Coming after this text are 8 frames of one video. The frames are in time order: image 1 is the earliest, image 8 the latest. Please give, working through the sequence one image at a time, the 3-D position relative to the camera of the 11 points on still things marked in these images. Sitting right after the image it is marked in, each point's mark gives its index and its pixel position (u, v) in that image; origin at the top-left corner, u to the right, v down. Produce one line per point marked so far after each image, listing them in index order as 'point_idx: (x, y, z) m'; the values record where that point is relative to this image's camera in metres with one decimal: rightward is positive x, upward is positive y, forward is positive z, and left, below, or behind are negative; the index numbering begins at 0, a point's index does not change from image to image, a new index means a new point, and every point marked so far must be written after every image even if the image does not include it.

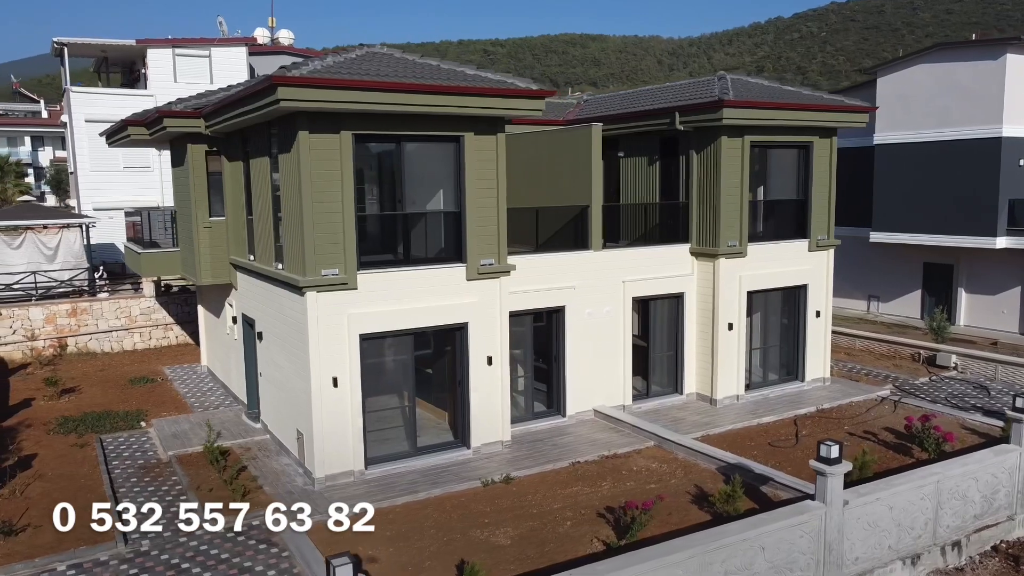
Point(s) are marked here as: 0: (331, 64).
0: (-2.7, +3.2, +11.1) m
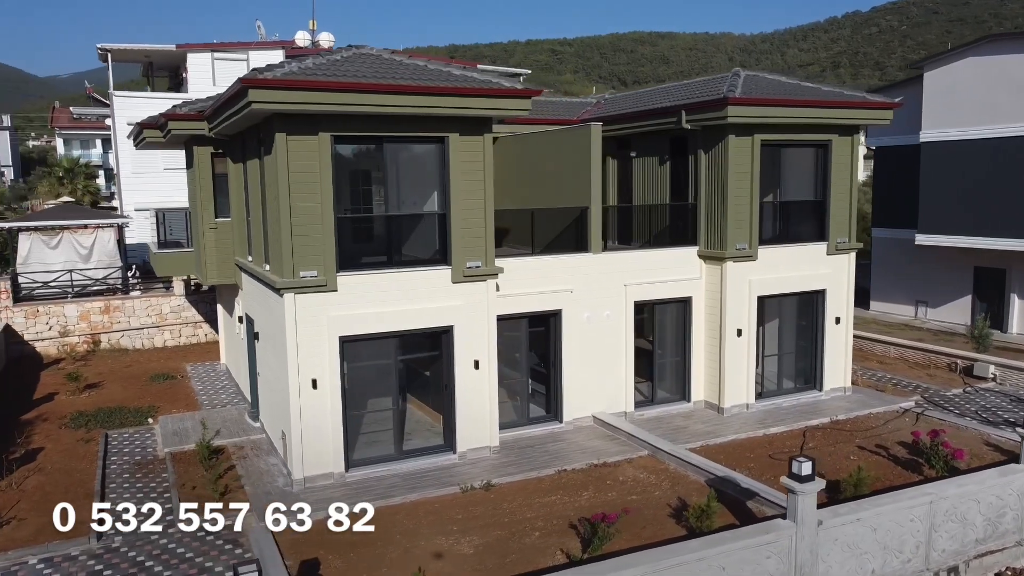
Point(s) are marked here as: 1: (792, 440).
0: (-2.9, +3.2, +11.1) m
1: (+4.9, -2.6, +13.5) m
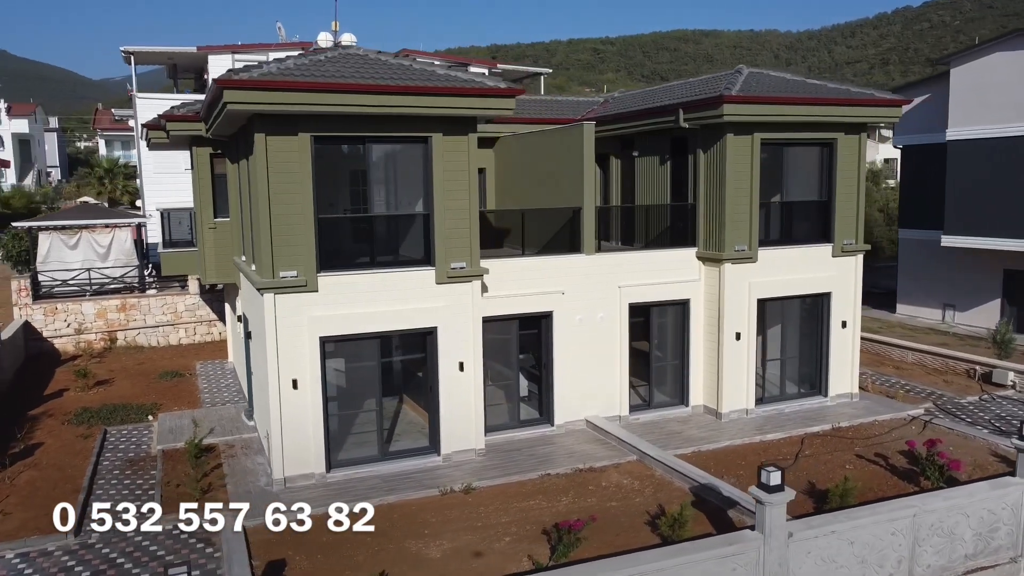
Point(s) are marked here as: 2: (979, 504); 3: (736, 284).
0: (-3.2, +3.2, +11.1) m
1: (+4.7, -2.7, +13.1) m
2: (+5.7, -2.6, +9.4) m
3: (+4.2, +0.1, +14.4) m
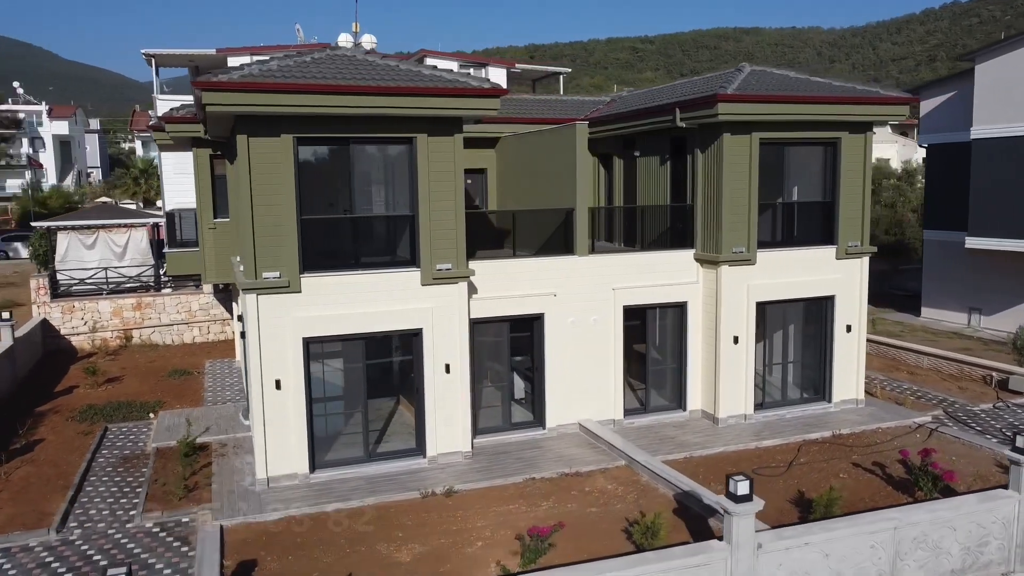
0: (-3.5, +3.2, +11.1) m
1: (+4.5, -2.7, +12.8) m
2: (+5.3, -2.7, +9.0) m
3: (+4.0, 0.0, +14.1) m
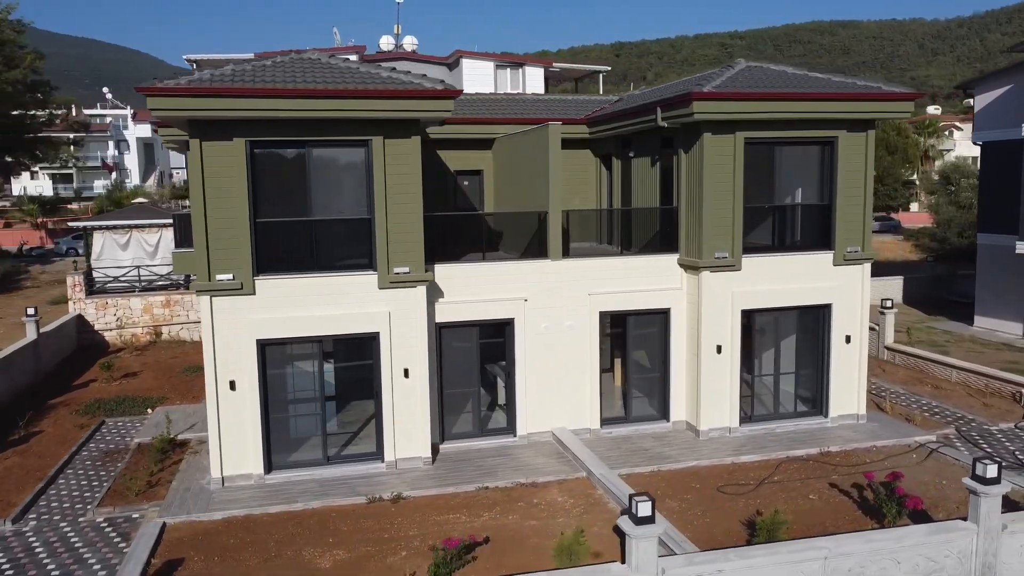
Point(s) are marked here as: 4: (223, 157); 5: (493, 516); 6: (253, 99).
0: (-4.1, +3.1, +11.3) m
1: (+3.9, -2.9, +12.1) m
2: (+4.3, -2.8, +8.3) m
3: (+3.6, -0.1, +13.5) m
4: (-4.2, +1.9, +11.2) m
5: (-0.3, -3.1, +10.6) m
6: (-3.6, +2.7, +10.9) m
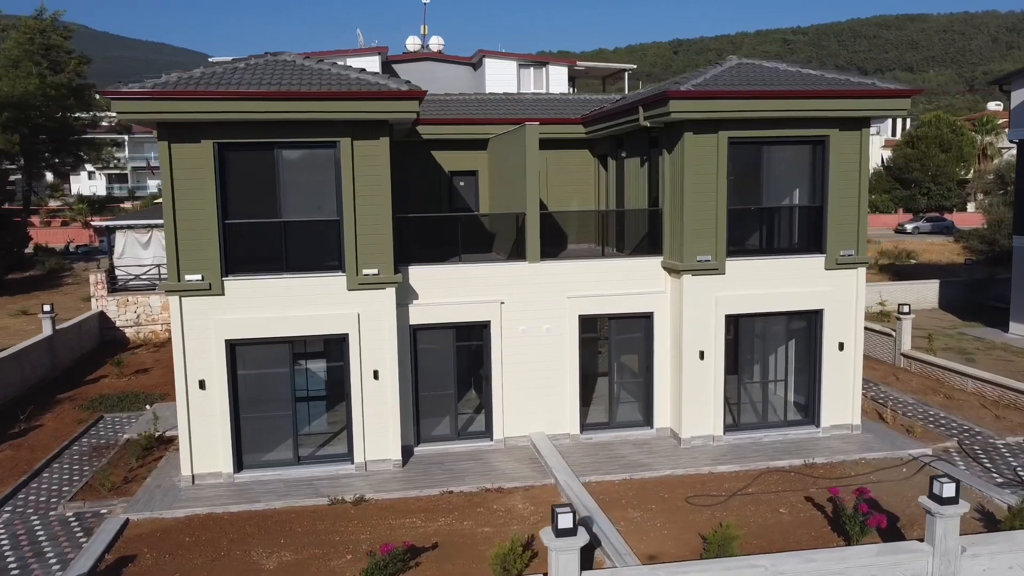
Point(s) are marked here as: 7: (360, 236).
0: (-4.6, +3.1, +11.4) m
1: (+3.4, -2.9, +11.8) m
2: (+3.5, -2.9, +7.9) m
3: (+3.2, -0.2, +13.1) m
4: (-4.7, +1.9, +11.3) m
5: (-0.8, -3.1, +10.5) m
6: (-4.1, +2.6, +11.0) m
7: (-2.3, +0.8, +11.8) m
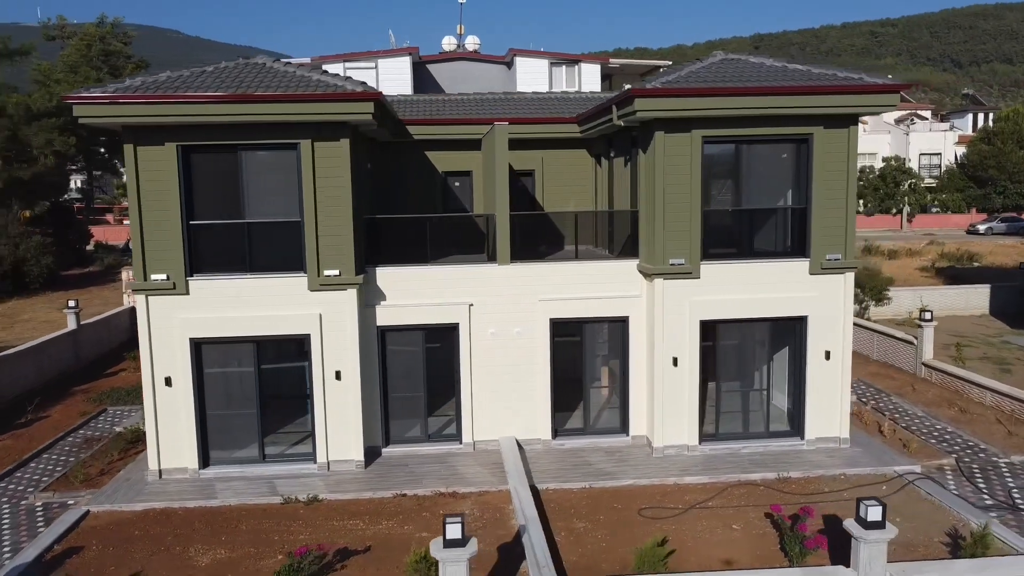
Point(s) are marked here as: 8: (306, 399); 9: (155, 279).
0: (-5.2, +3.1, +11.7) m
1: (+2.7, -3.0, +11.3) m
2: (+2.5, -3.0, +7.5) m
3: (+2.7, -0.2, +12.7) m
4: (-5.3, +1.9, +11.6) m
5: (-1.6, -3.2, +10.4) m
6: (-4.8, +2.6, +11.2) m
7: (-2.9, +0.8, +11.9) m
8: (-3.2, -1.8, +12.3) m
9: (-5.4, +0.1, +11.7) m
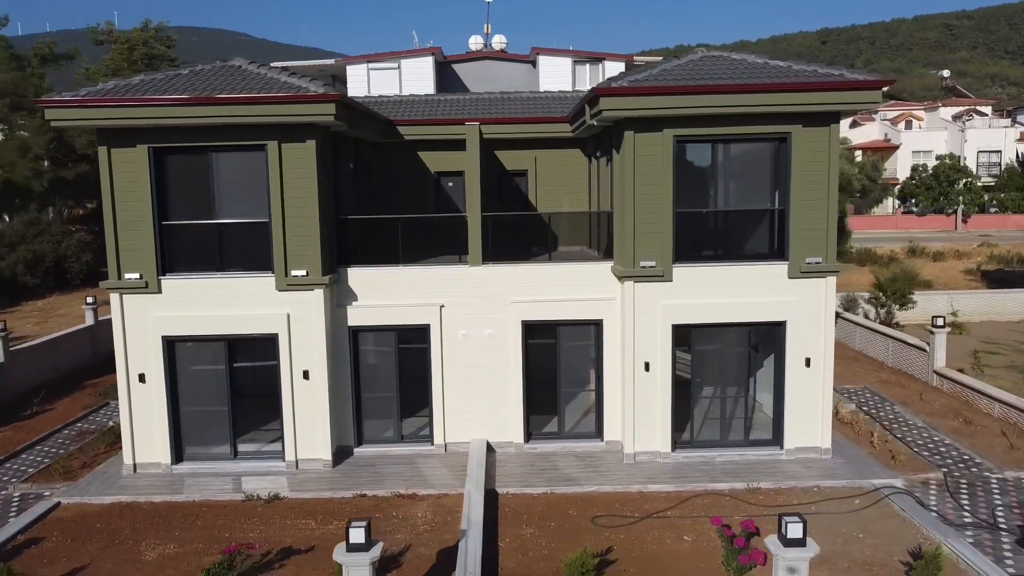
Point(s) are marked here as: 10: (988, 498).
0: (-5.7, +3.2, +12.0) m
1: (+2.1, -3.1, +11.1) m
2: (+1.6, -3.0, +7.2) m
3: (+2.2, -0.3, +12.4) m
4: (-5.8, +1.9, +11.8) m
5: (-2.3, -3.2, +10.4) m
6: (-5.4, +2.7, +11.4) m
7: (-3.4, +0.8, +12.0) m
8: (-3.8, -1.8, +12.4) m
9: (-5.9, +0.2, +12.0) m
10: (+7.1, -3.1, +11.4) m
